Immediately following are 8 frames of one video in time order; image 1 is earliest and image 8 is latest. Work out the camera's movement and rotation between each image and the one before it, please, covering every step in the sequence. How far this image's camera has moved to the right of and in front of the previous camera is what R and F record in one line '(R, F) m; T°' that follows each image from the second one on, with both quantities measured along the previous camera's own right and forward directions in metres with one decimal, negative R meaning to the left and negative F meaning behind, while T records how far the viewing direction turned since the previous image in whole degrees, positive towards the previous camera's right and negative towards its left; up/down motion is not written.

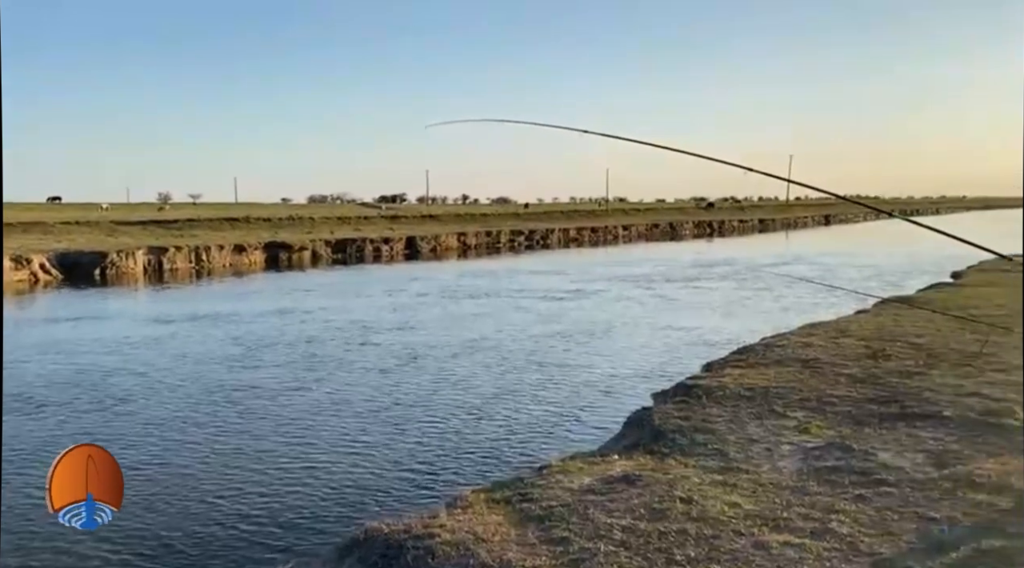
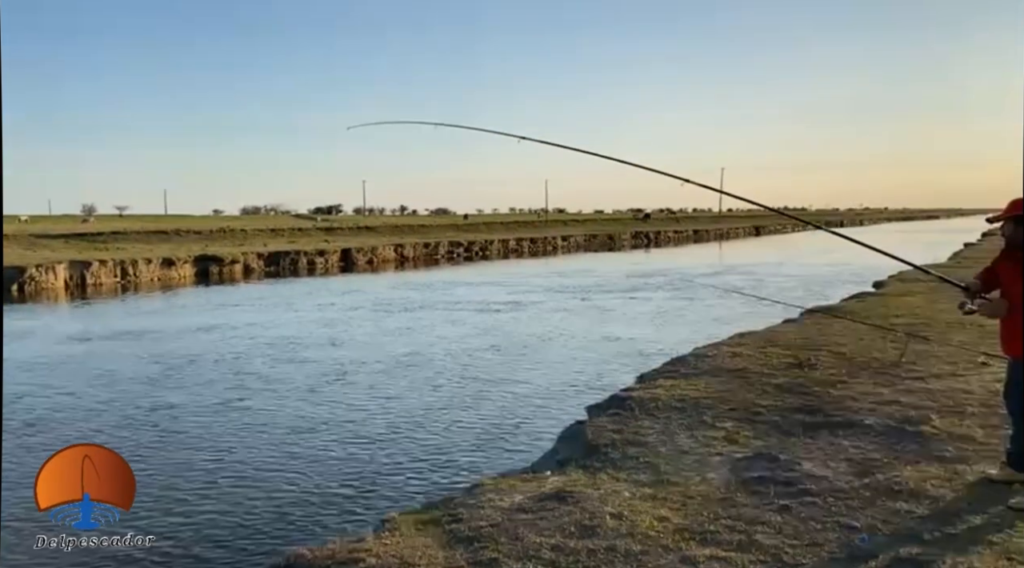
(+0.1, +0.1) m; +4°
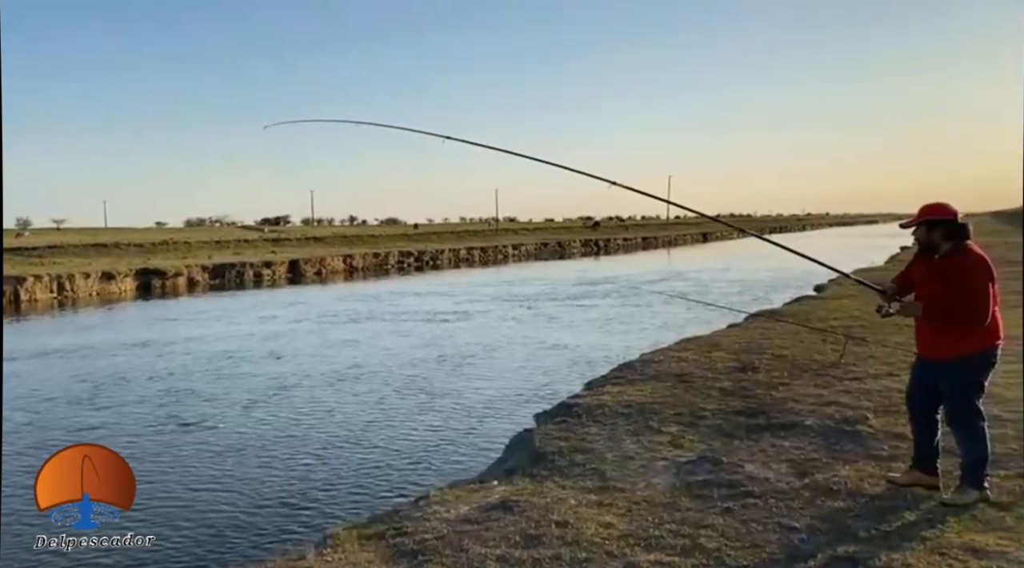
(+0.1, 0.0) m; +3°
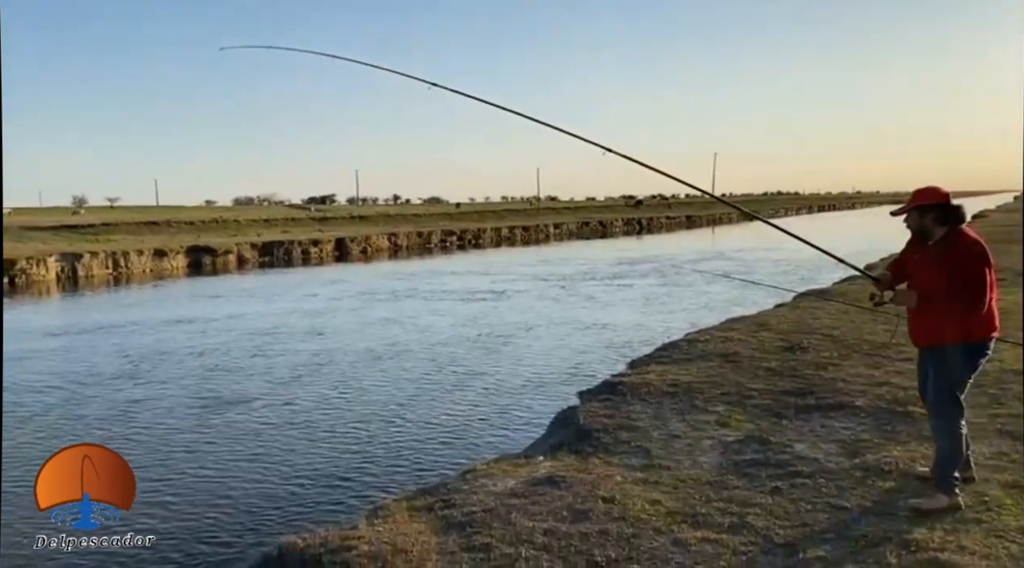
(0.0, 0.0) m; -3°
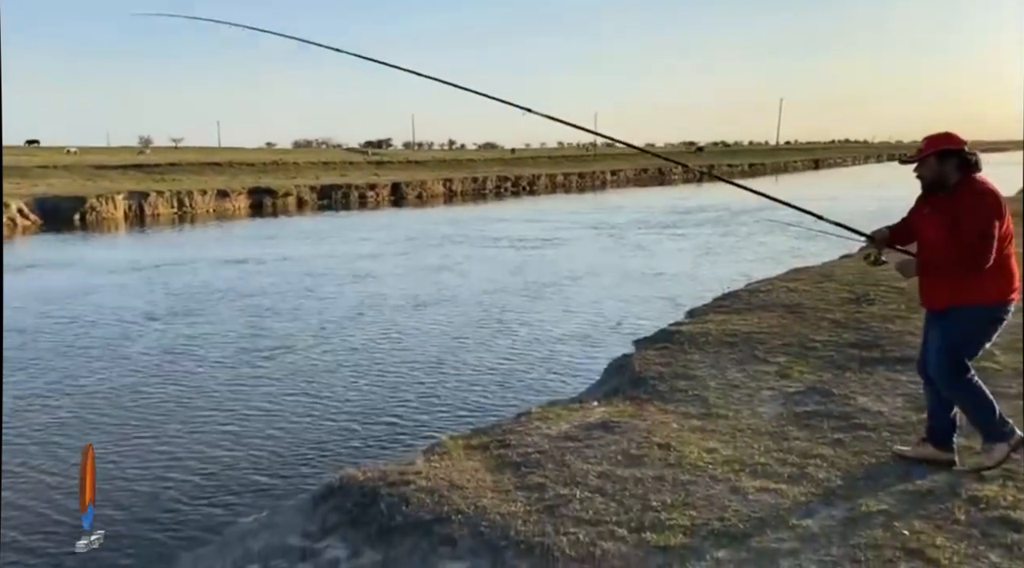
(0.0, +0.1) m; -4°
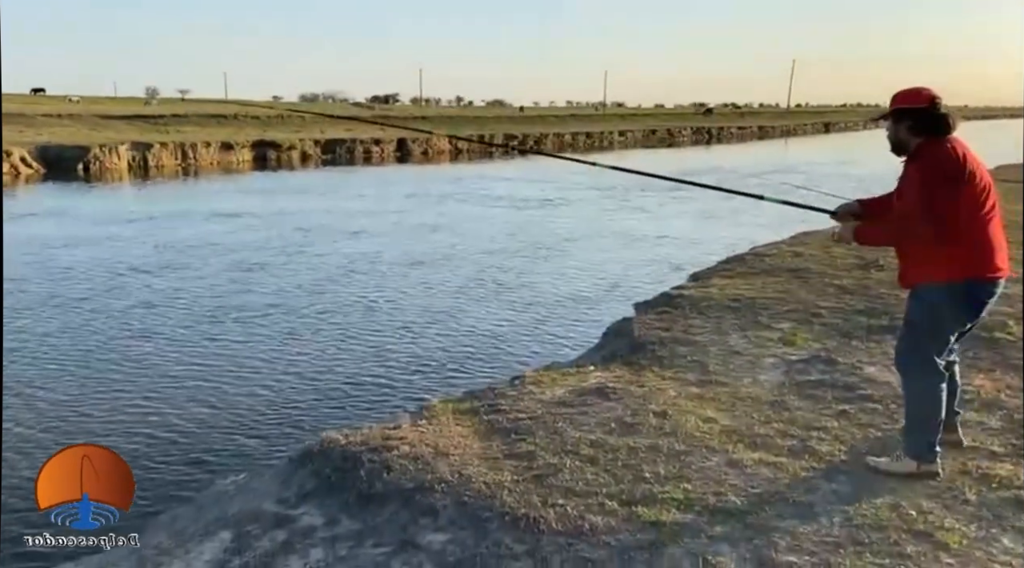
(+0.1, +0.3) m; 0°
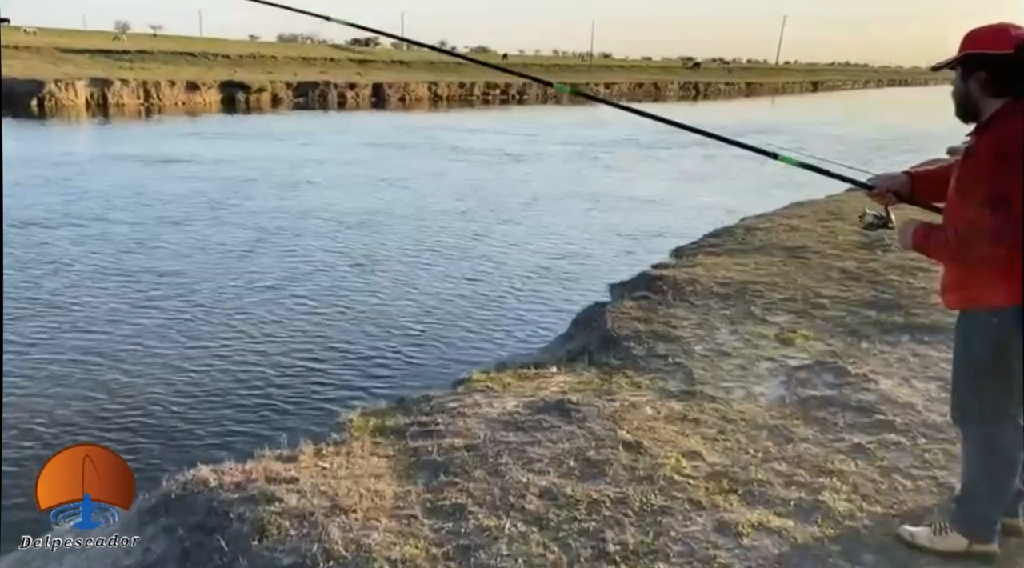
(+0.2, +1.3) m; +2°
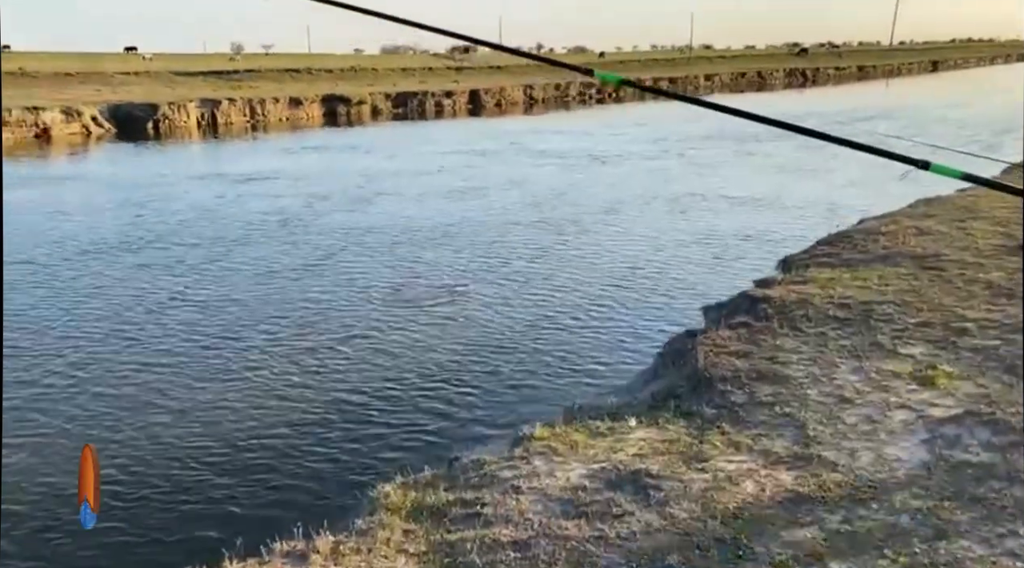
(+0.2, +1.0) m; -7°
